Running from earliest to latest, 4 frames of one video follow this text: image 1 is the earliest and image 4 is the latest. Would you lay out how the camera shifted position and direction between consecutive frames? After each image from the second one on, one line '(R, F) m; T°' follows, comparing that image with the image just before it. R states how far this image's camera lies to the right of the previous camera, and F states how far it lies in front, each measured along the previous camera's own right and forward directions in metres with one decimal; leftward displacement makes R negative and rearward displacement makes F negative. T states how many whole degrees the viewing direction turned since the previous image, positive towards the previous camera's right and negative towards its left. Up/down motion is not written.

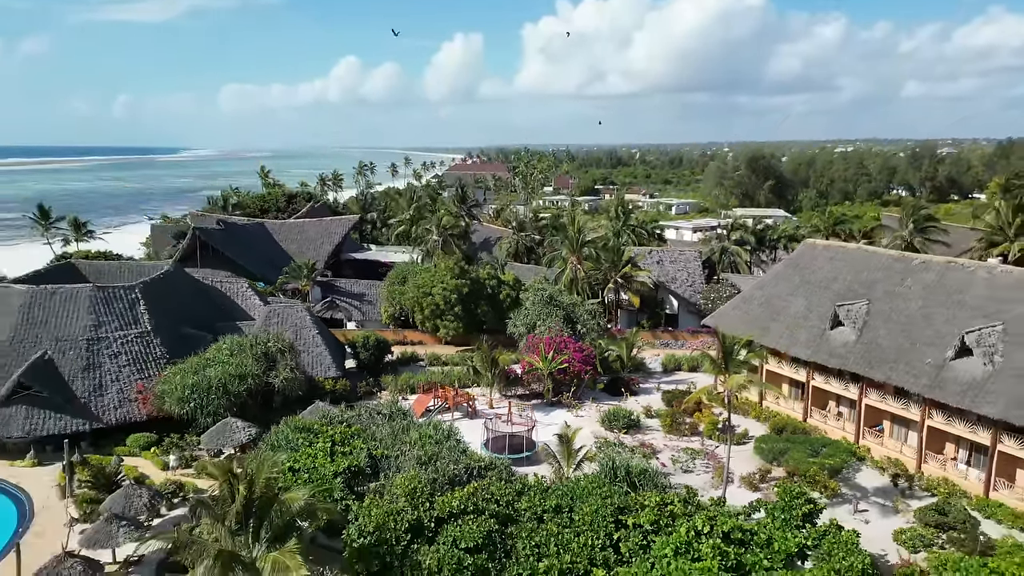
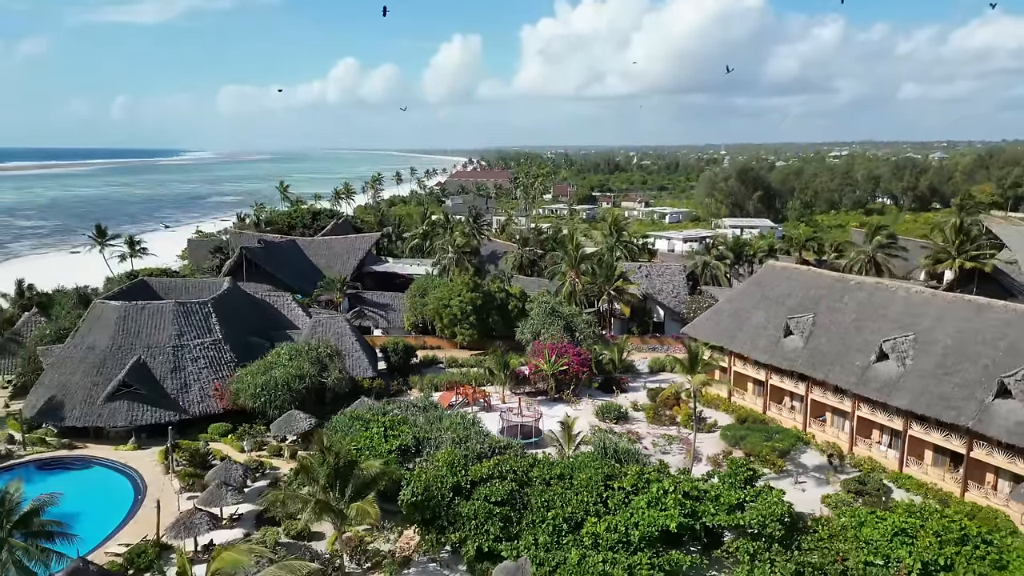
(-0.5, -5.1) m; 0°
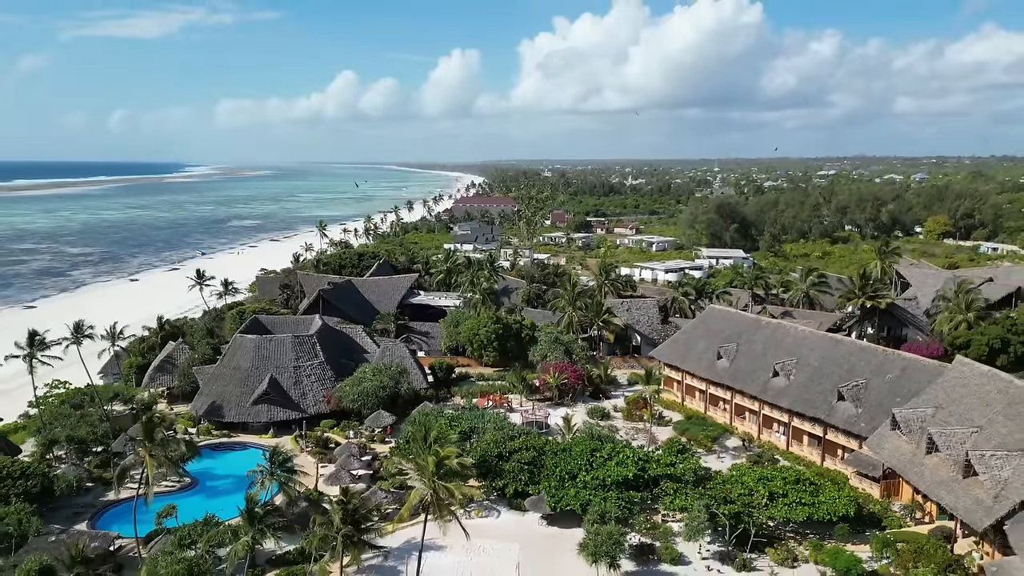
(-1.2, -12.7) m; 0°
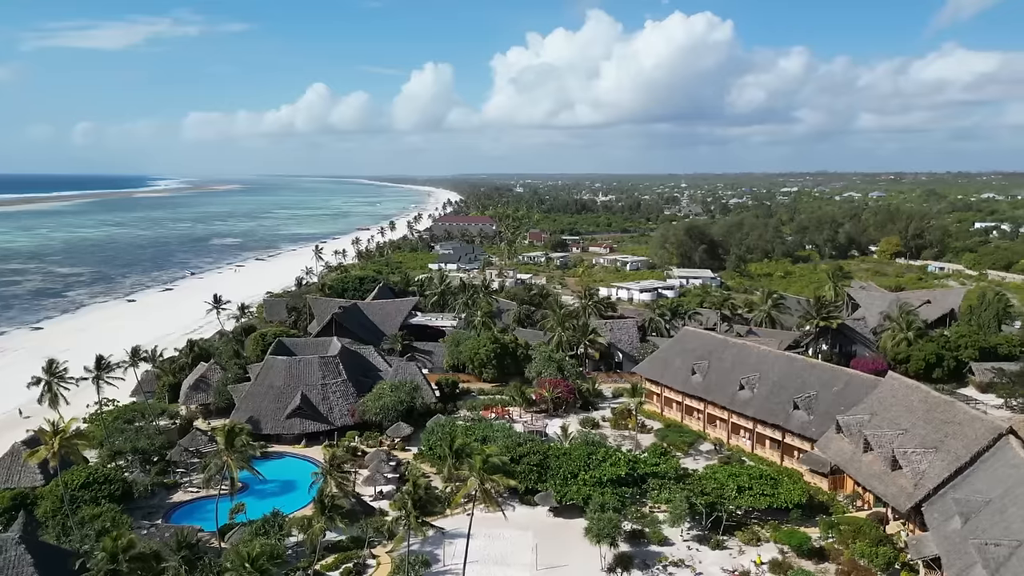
(-2.1, -5.9) m; +2°
